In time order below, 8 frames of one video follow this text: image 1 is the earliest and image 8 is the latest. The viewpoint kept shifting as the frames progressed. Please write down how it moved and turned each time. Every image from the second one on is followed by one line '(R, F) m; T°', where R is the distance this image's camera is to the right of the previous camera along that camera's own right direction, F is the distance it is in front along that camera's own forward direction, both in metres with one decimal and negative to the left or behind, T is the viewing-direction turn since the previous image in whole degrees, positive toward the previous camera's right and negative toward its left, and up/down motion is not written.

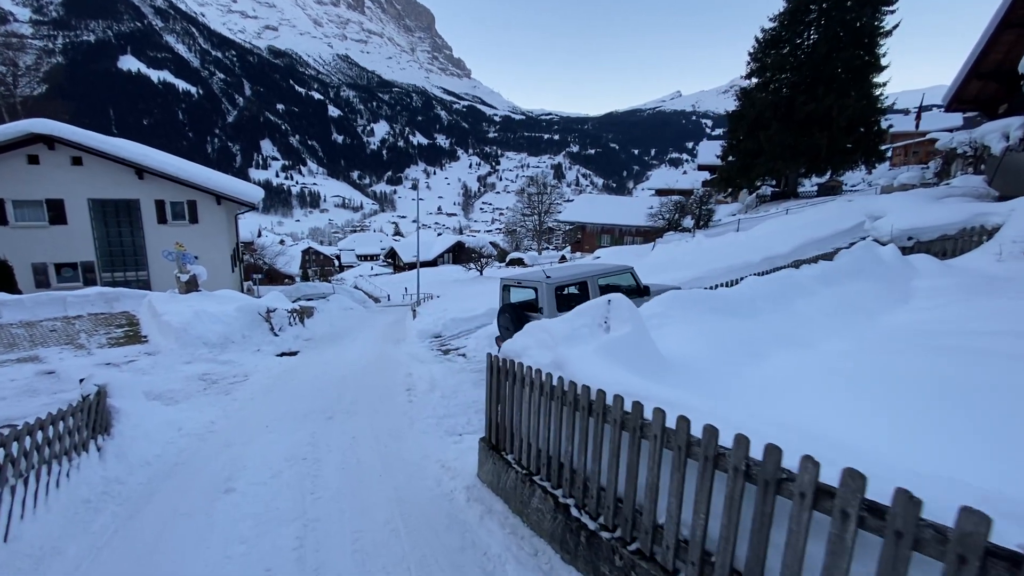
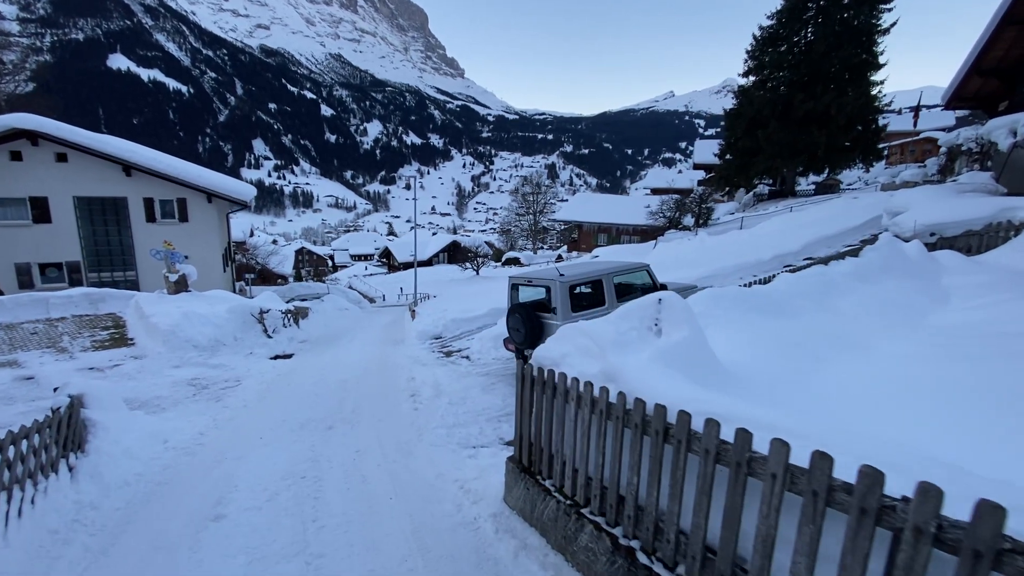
(-0.3, +0.5) m; +1°
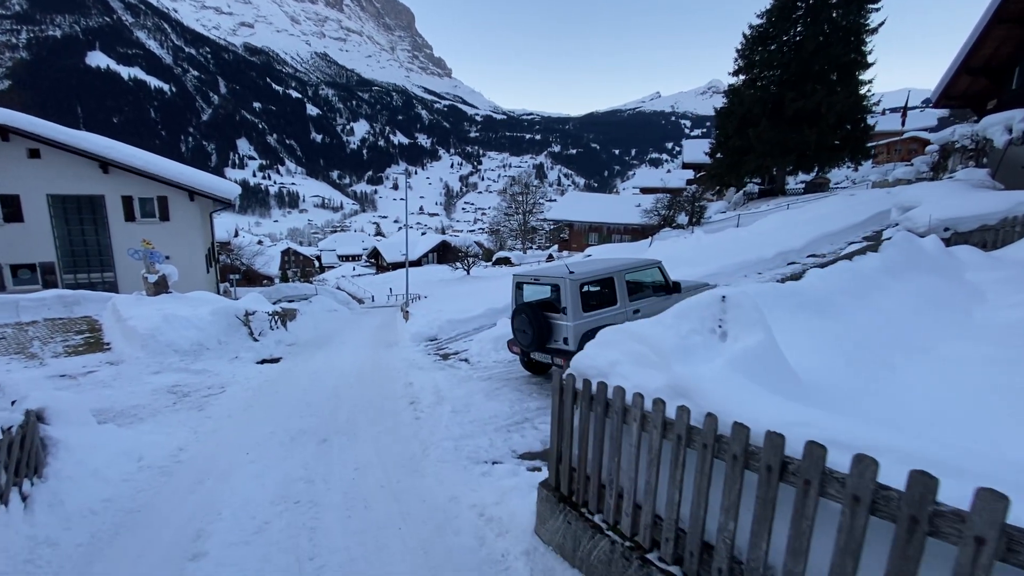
(-0.3, +0.5) m; +1°
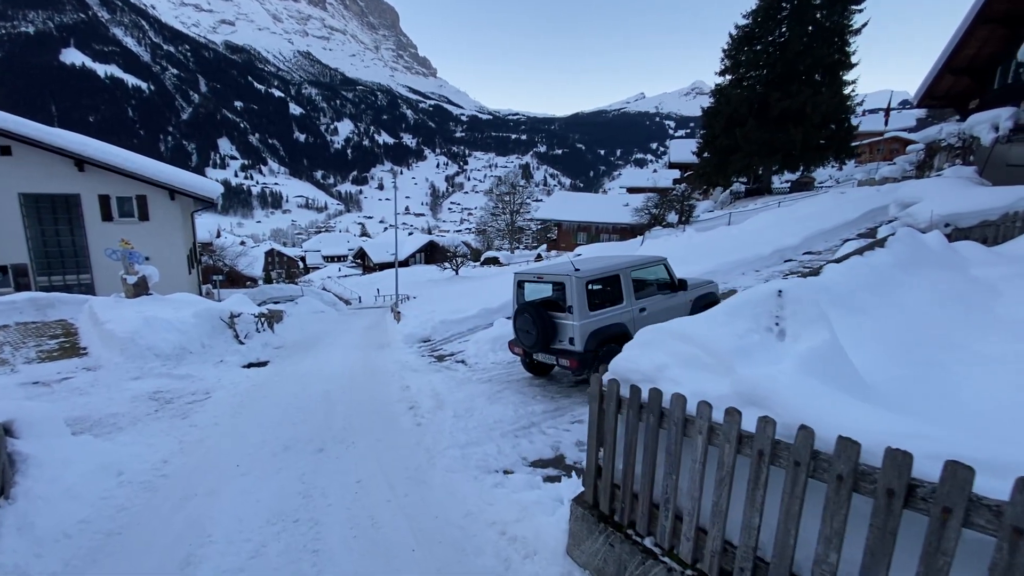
(-0.2, +0.3) m; +2°
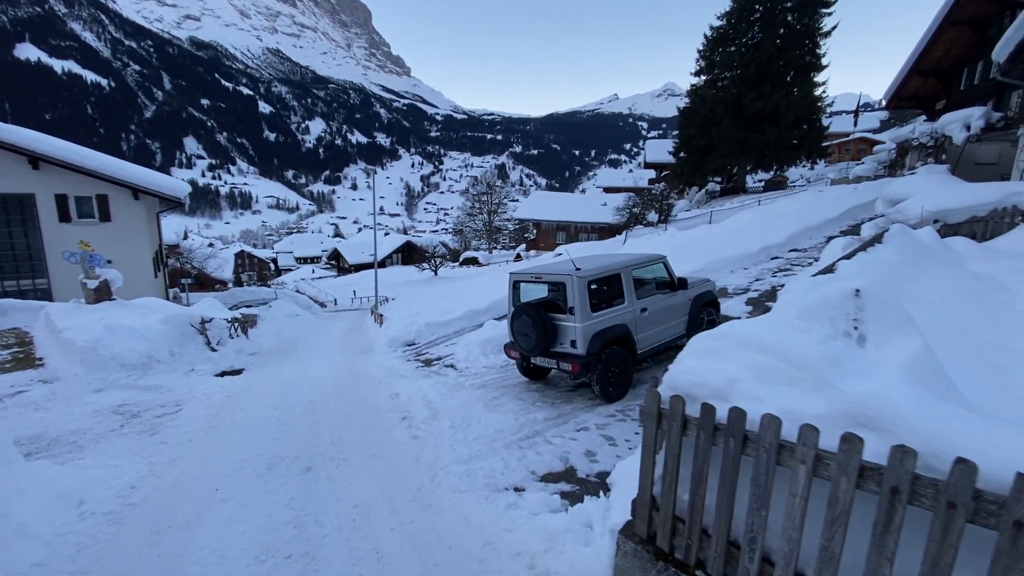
(-0.3, +0.3) m; +3°
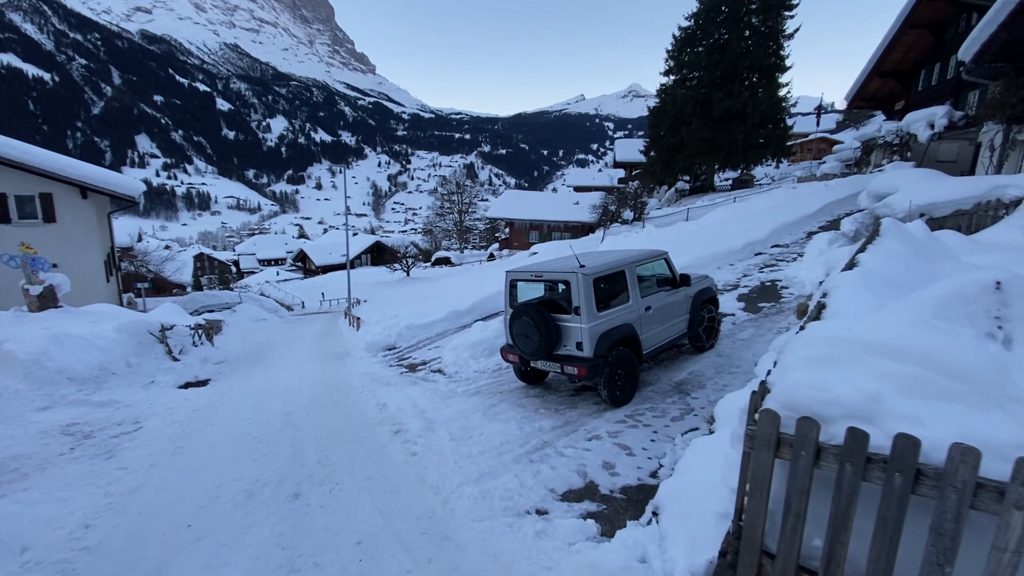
(-0.4, +0.4) m; +4°
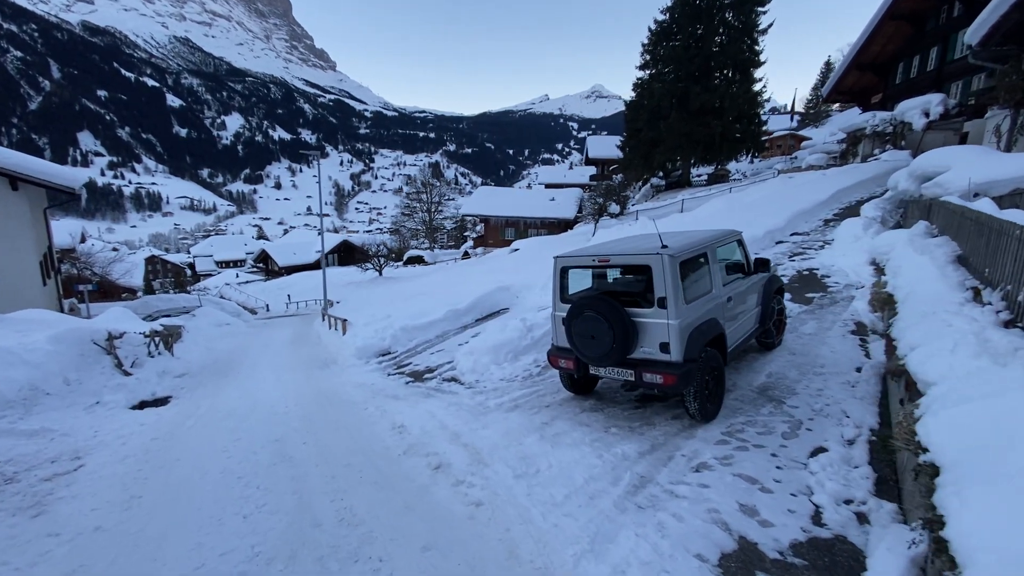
(-0.9, +1.3) m; +4°
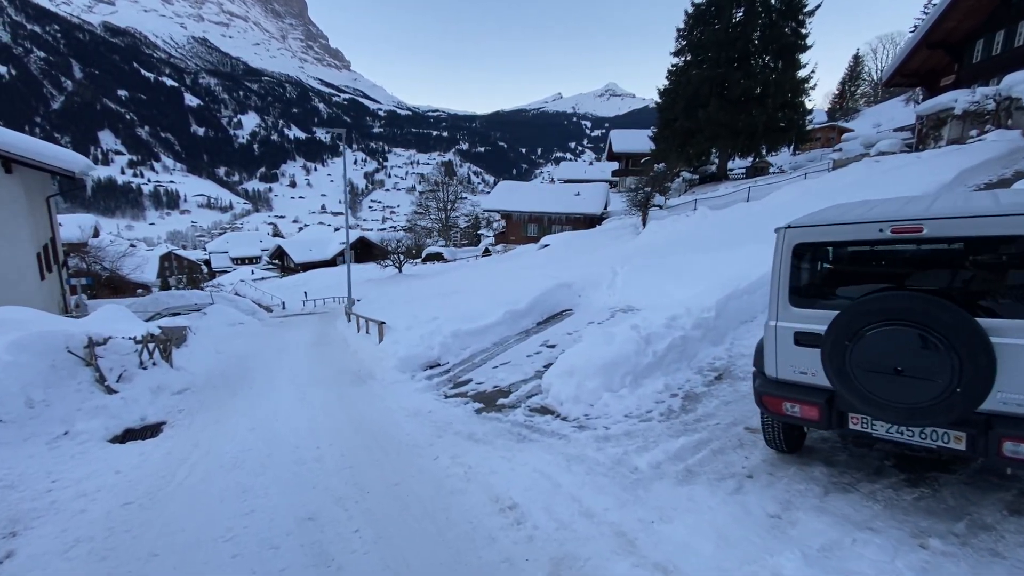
(-1.2, +2.1) m; -1°
